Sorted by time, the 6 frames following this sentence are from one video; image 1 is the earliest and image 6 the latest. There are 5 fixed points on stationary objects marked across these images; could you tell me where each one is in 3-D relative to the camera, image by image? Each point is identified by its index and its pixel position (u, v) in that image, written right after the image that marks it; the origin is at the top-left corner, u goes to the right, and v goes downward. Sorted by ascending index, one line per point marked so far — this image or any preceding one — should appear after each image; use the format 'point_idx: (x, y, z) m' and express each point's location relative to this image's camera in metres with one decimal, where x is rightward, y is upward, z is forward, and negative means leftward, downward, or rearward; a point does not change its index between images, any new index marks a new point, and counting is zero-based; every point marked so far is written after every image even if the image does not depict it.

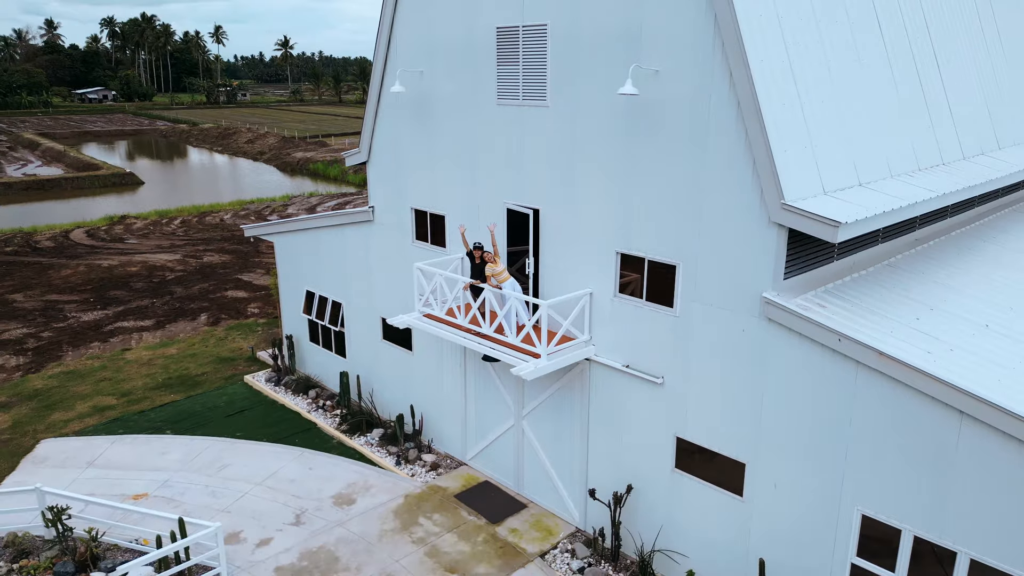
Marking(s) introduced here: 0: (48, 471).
0: (-6.3, -2.4, +11.9) m
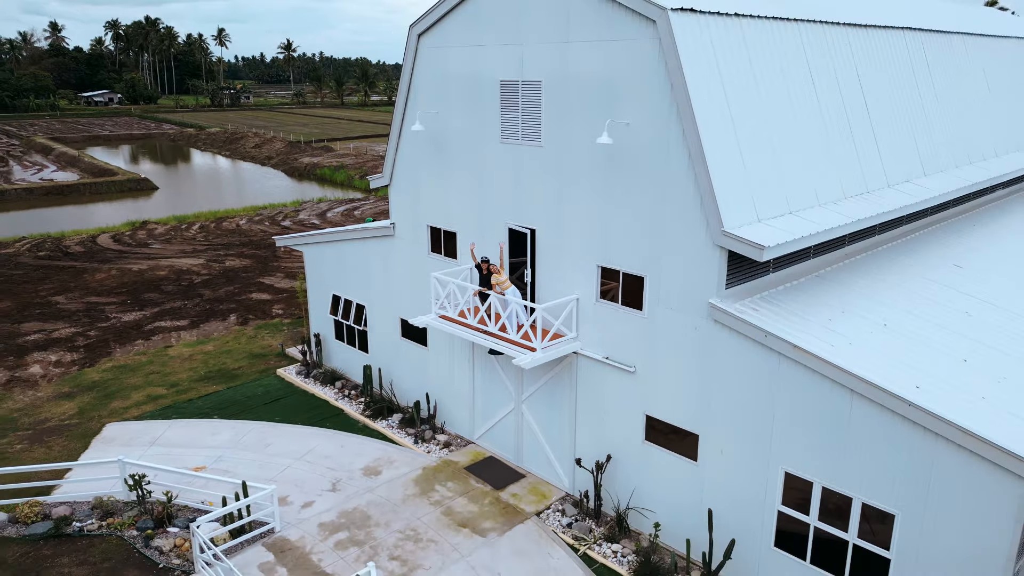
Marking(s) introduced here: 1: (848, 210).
0: (-6.3, -2.5, +14.0) m
1: (+4.1, +1.0, +10.8) m
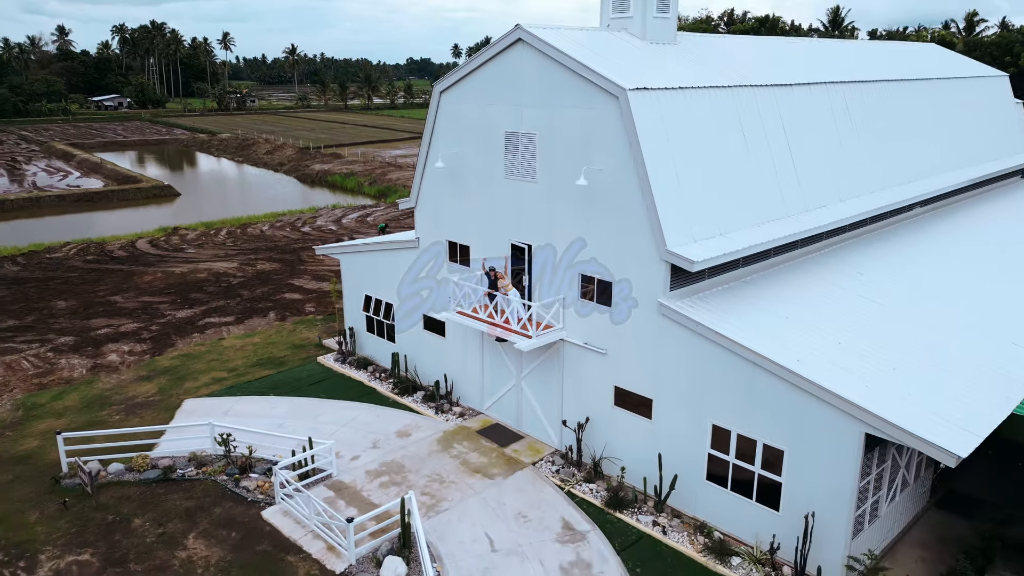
0: (-6.2, -2.6, +17.5) m
1: (+4.2, +0.9, +14.3) m
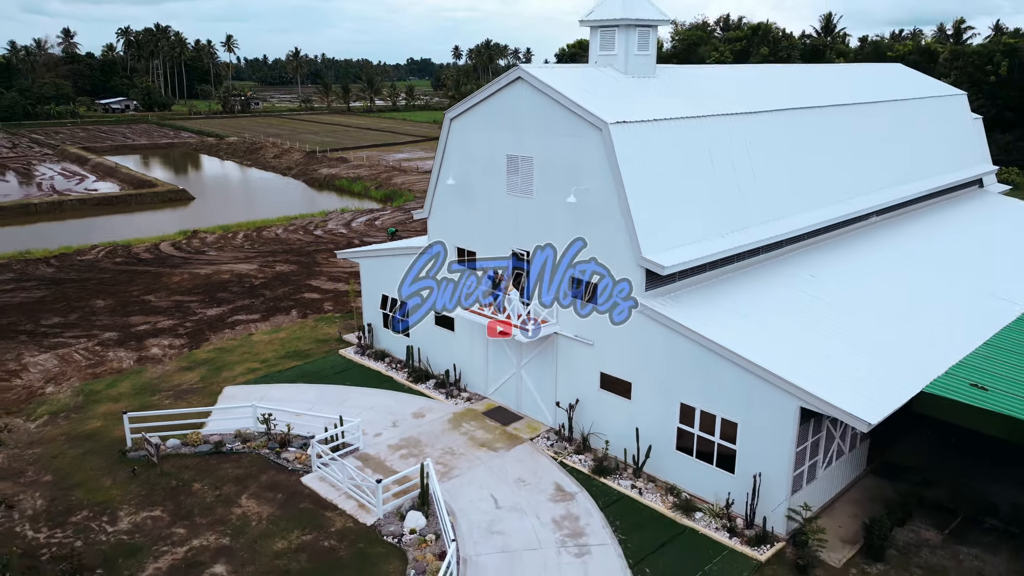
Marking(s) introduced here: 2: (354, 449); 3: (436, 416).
0: (-6.2, -2.6, +20.0) m
1: (+4.2, +0.9, +16.9) m
2: (-3.1, -3.2, +17.2) m
3: (-1.6, -2.8, +18.8) m
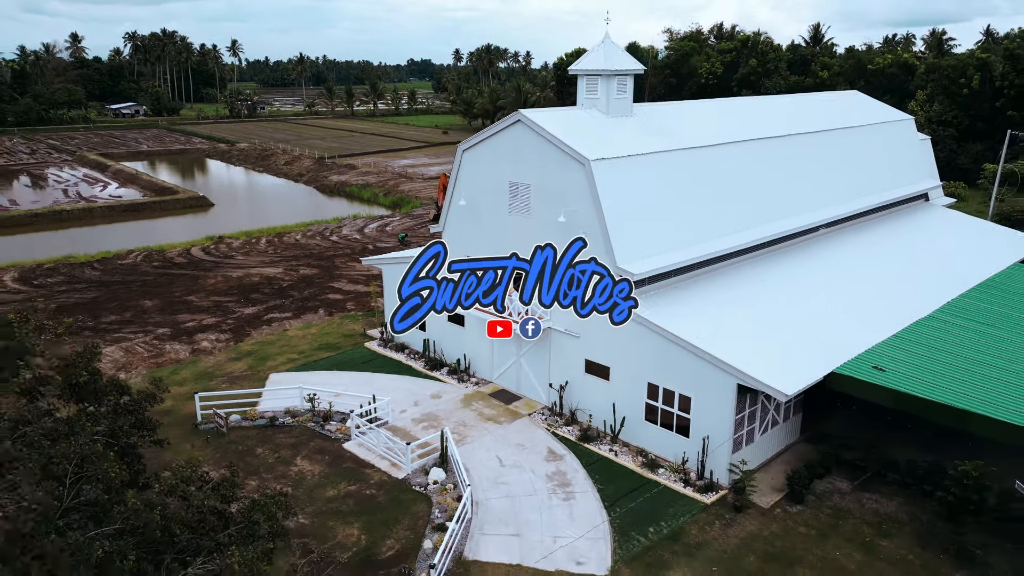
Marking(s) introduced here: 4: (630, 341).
0: (-6.2, -2.6, +23.9) m
1: (+4.2, +0.9, +20.7) m
2: (-3.1, -3.2, +21.1) m
3: (-1.6, -2.8, +22.7) m
4: (+2.7, -1.2, +19.2) m
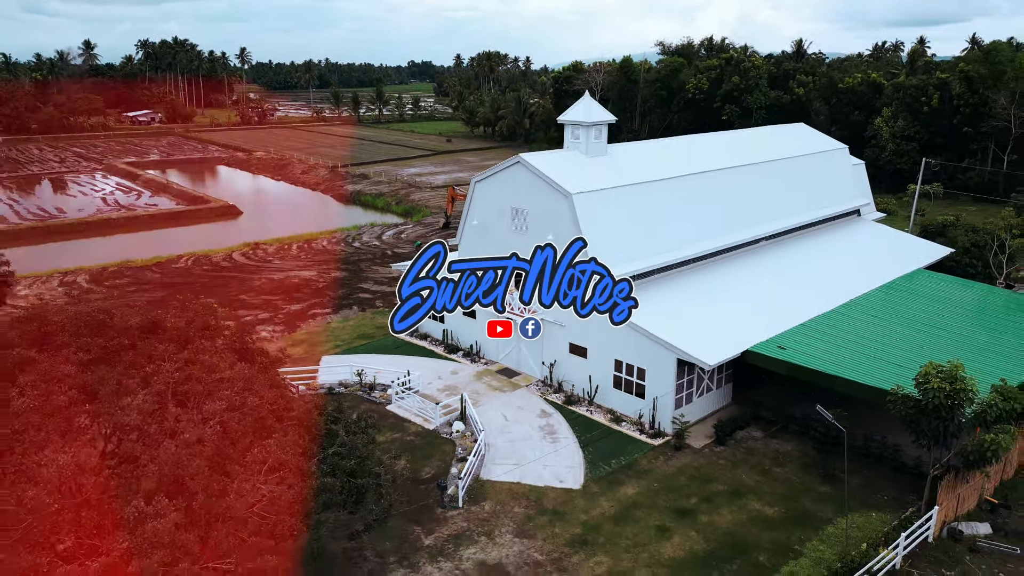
0: (-6.1, -2.6, +30.4) m
1: (+4.3, +0.8, +27.3) m
2: (-3.0, -3.2, +27.6) m
3: (-1.6, -2.8, +29.3) m
4: (+2.8, -1.2, +25.8) m
